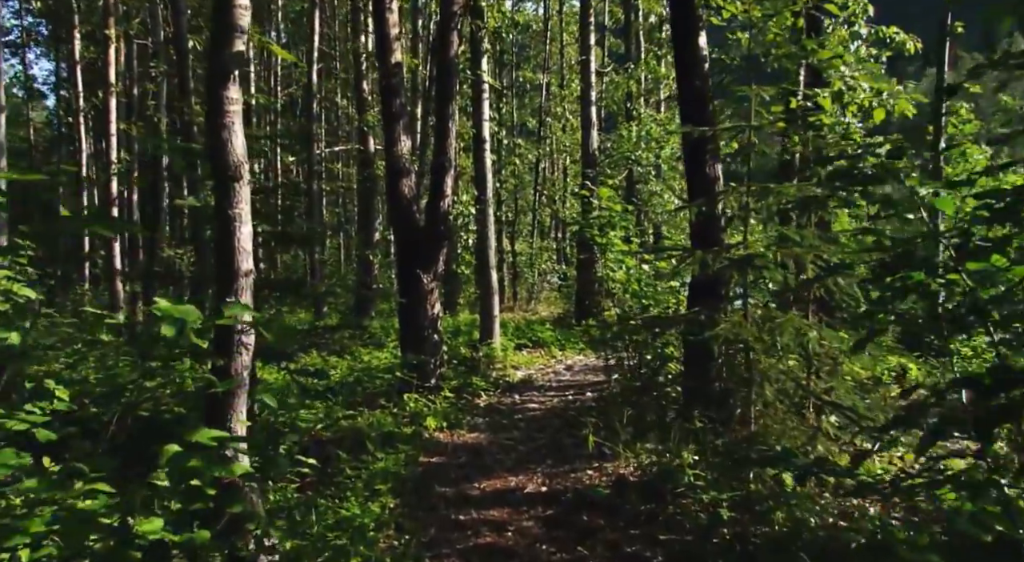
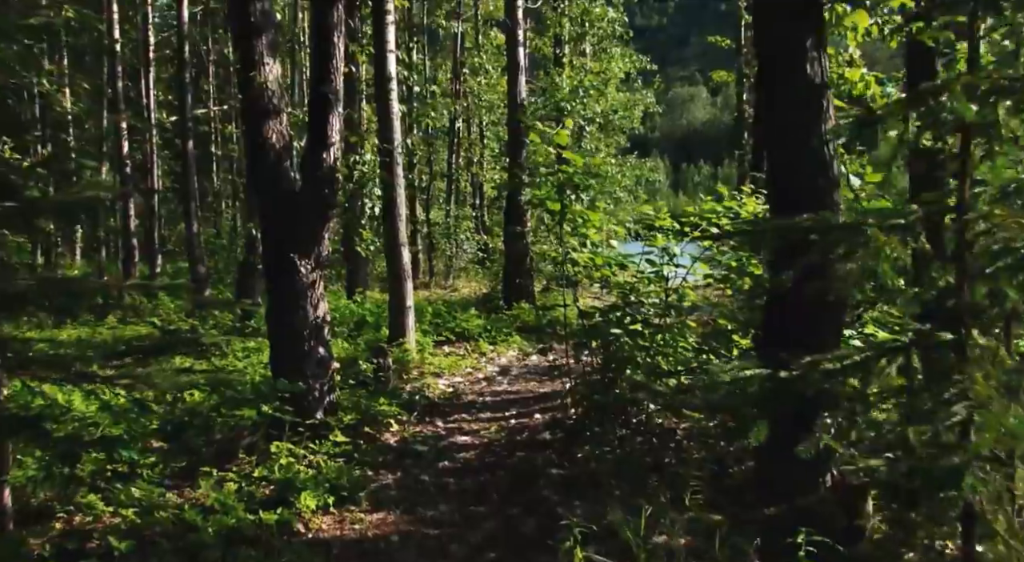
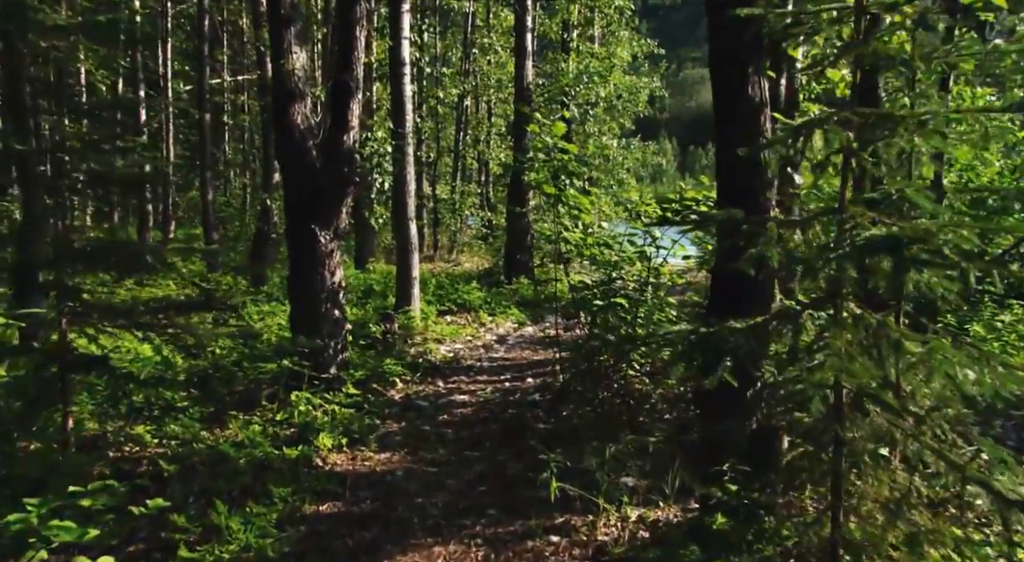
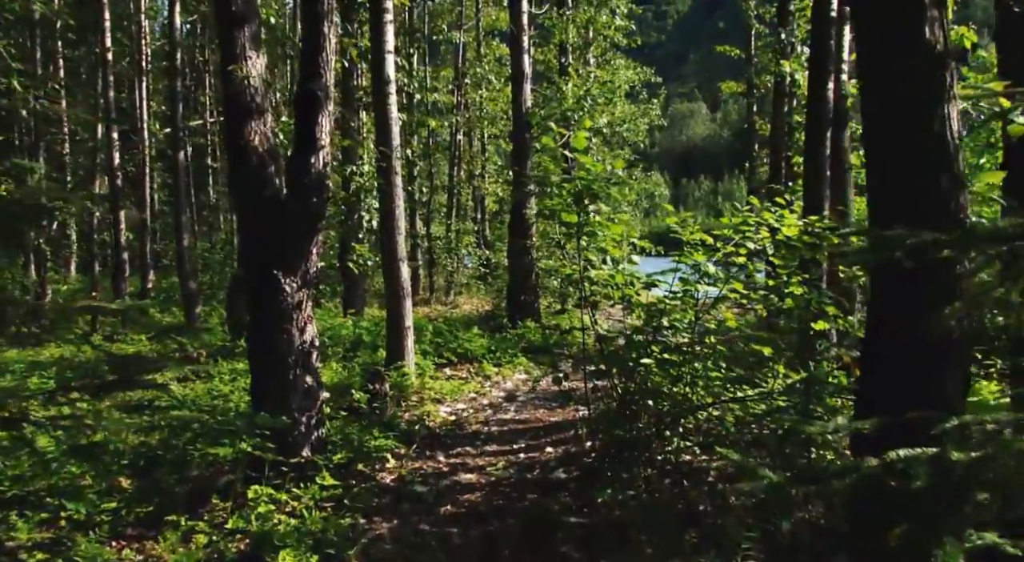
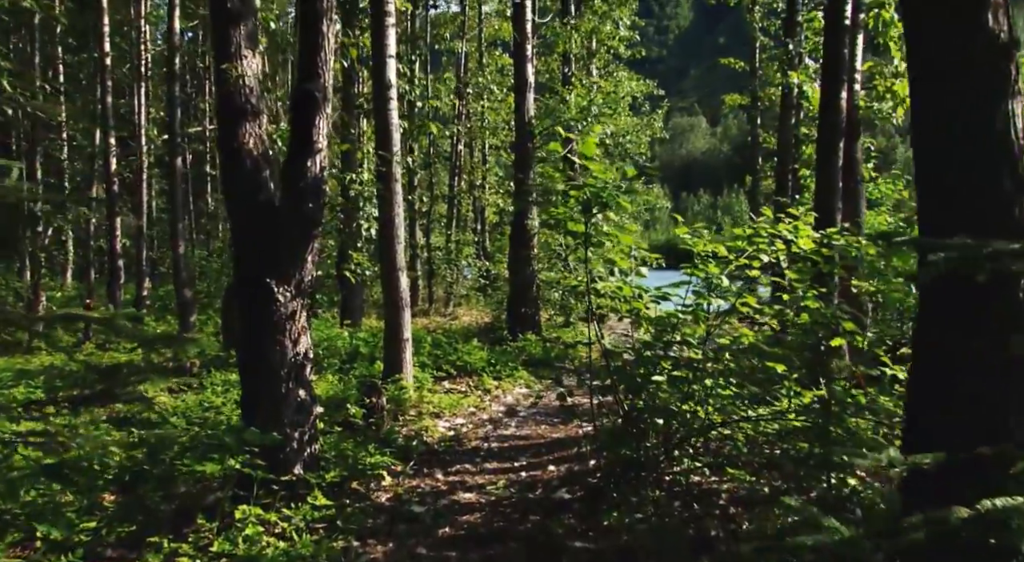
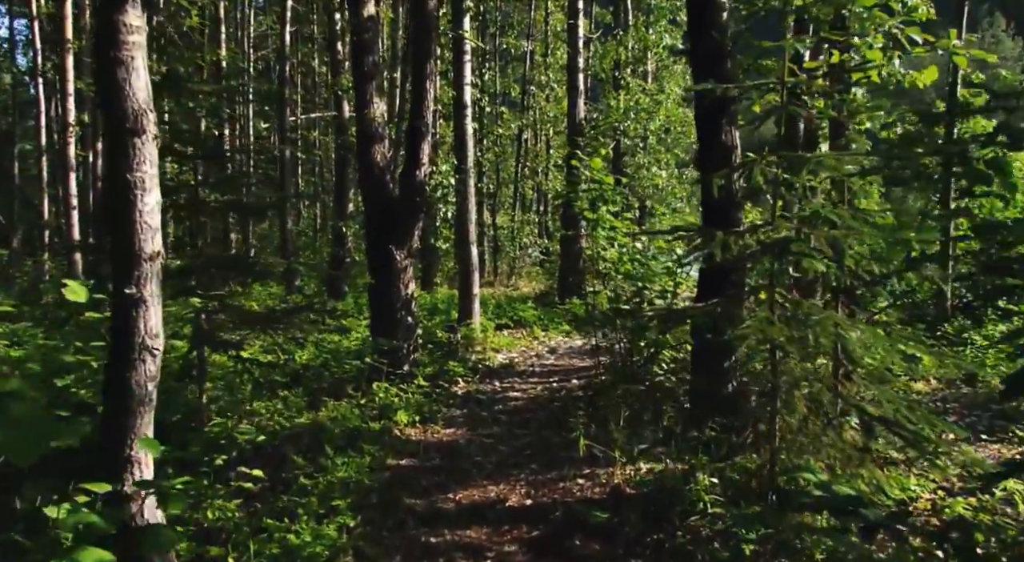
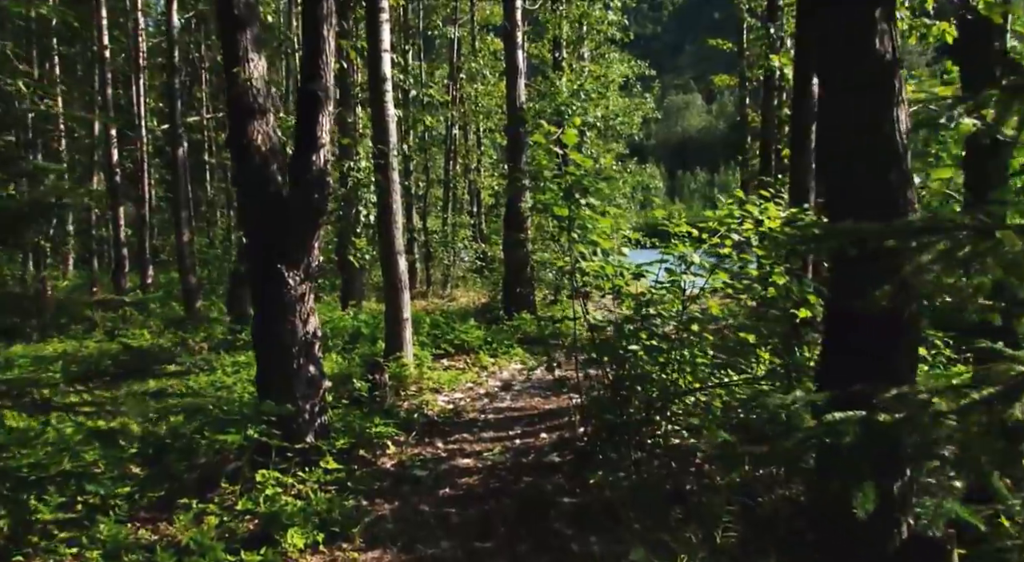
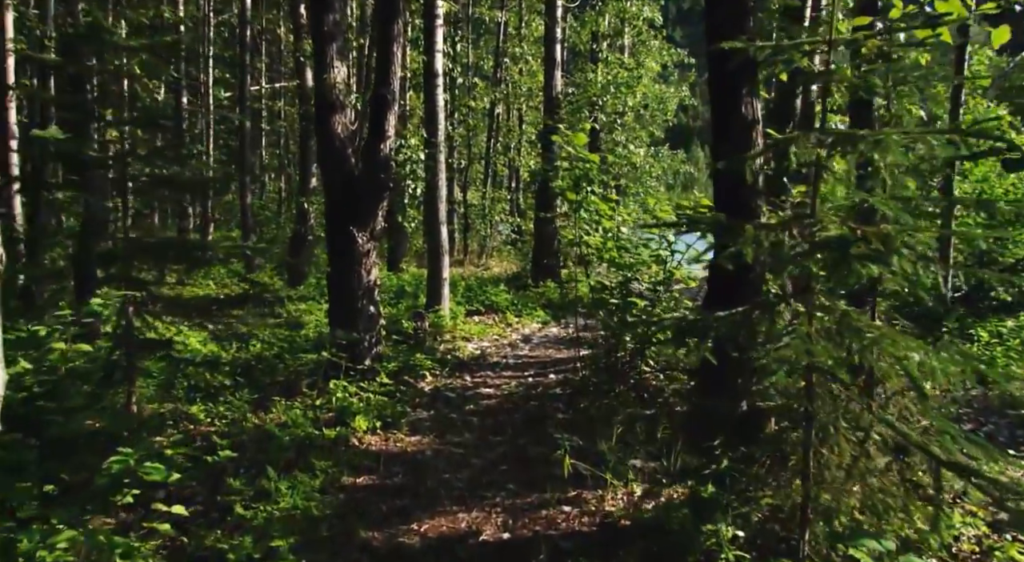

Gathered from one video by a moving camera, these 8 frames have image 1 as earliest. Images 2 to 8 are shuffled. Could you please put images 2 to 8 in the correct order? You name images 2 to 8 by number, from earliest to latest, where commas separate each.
6, 8, 3, 2, 7, 4, 5
